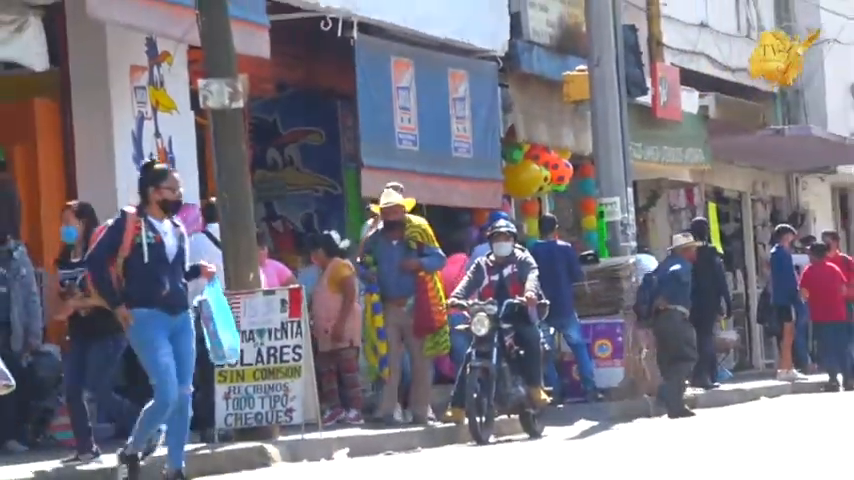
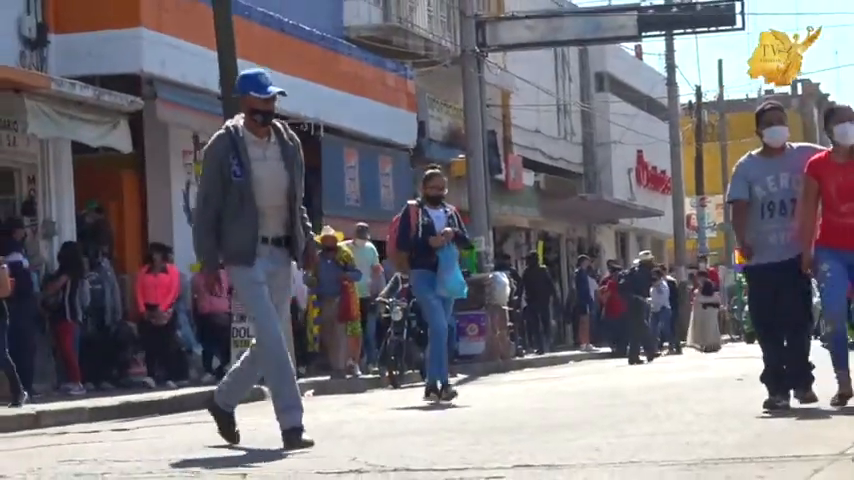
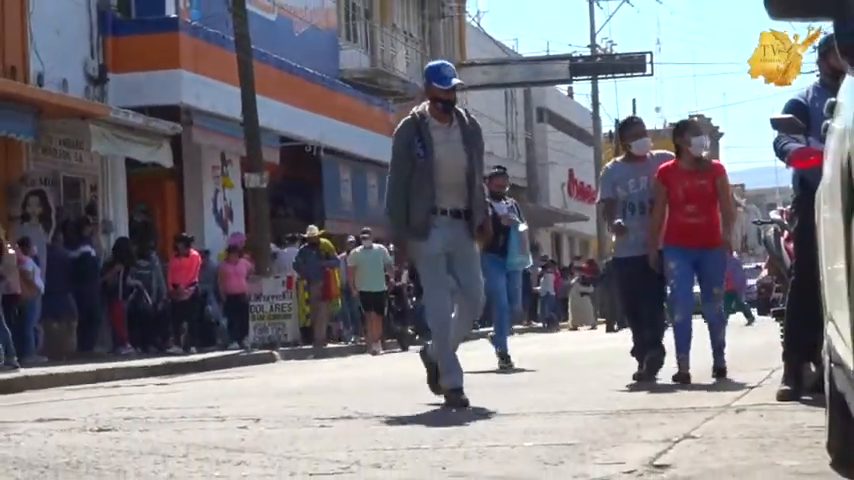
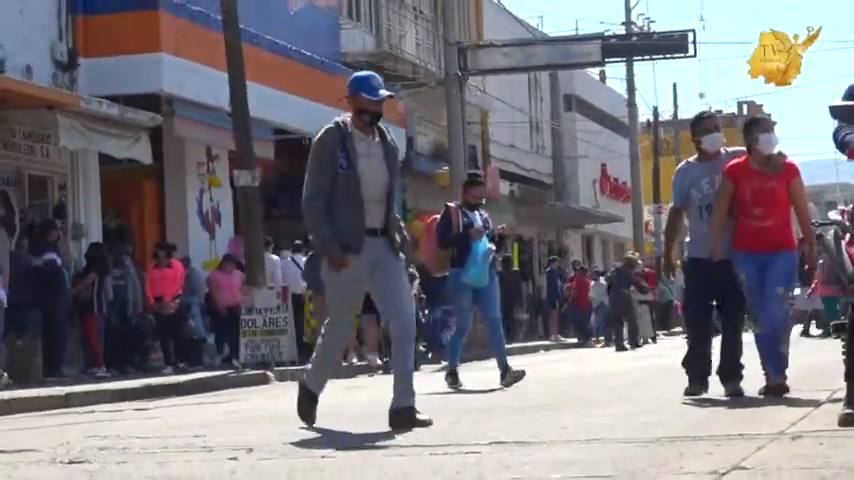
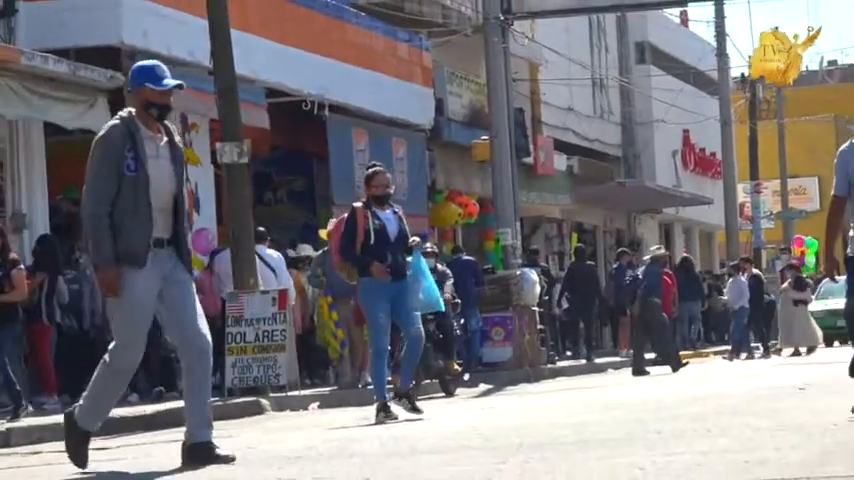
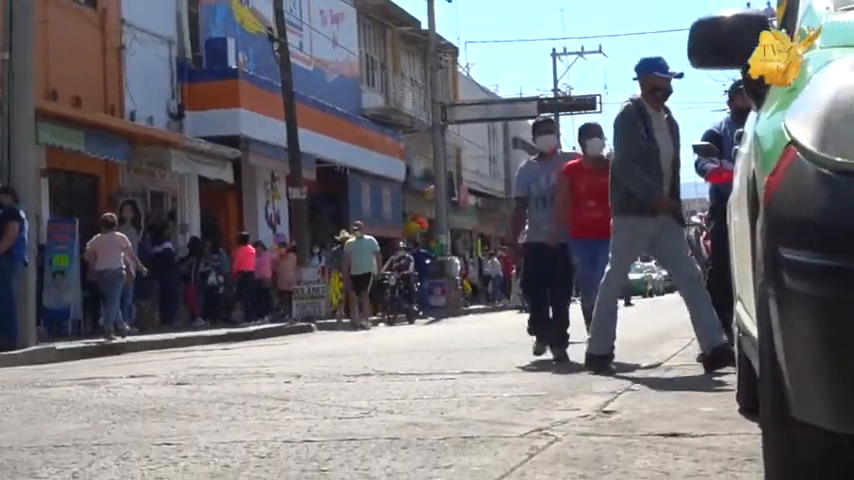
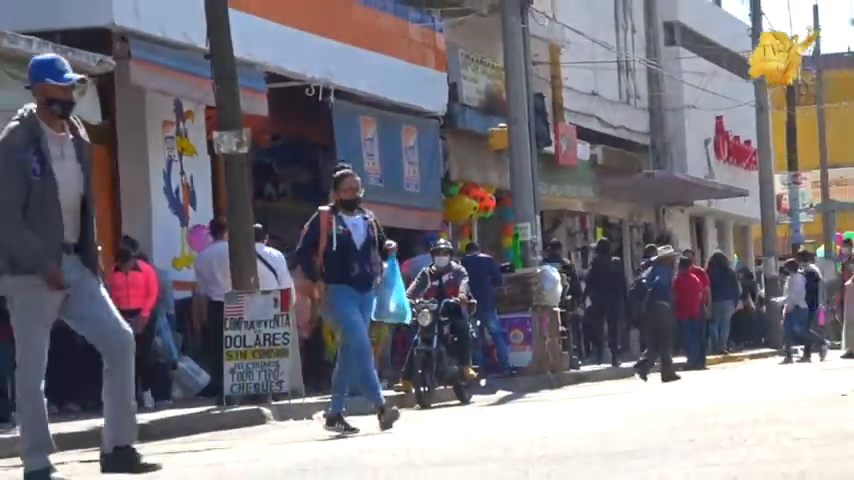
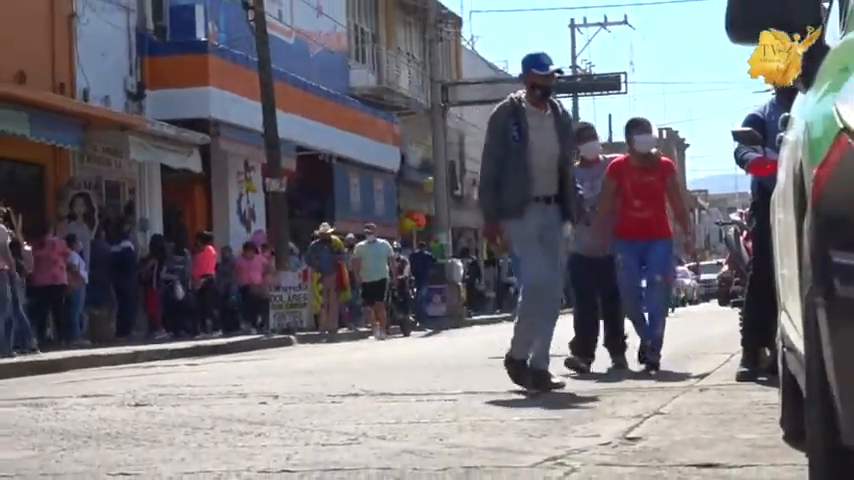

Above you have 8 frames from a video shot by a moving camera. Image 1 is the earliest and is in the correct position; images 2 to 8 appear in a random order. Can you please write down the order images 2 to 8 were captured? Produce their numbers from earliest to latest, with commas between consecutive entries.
7, 5, 2, 4, 3, 8, 6
